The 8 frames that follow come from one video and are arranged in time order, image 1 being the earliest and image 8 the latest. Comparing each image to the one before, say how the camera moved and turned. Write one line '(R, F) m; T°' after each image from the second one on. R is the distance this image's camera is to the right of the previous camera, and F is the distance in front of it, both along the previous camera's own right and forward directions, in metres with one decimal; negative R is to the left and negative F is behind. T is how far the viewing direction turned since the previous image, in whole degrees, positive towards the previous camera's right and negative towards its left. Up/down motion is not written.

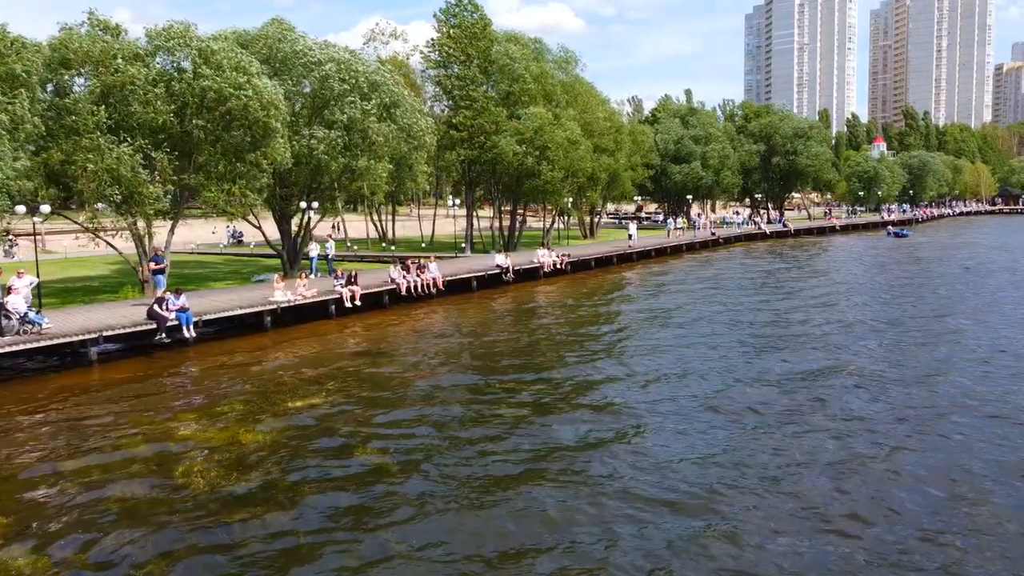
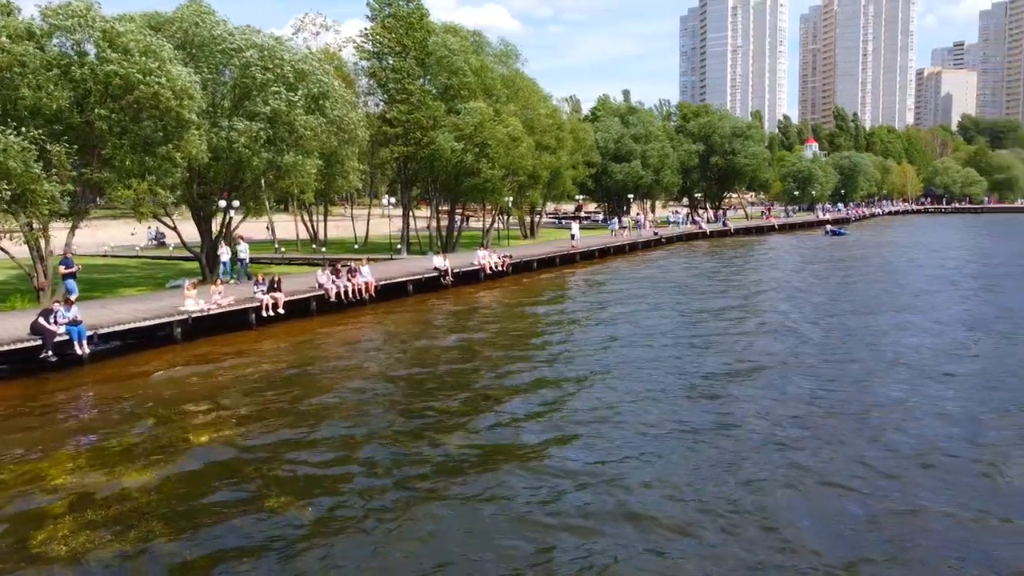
(0.0, +1.9) m; +4°
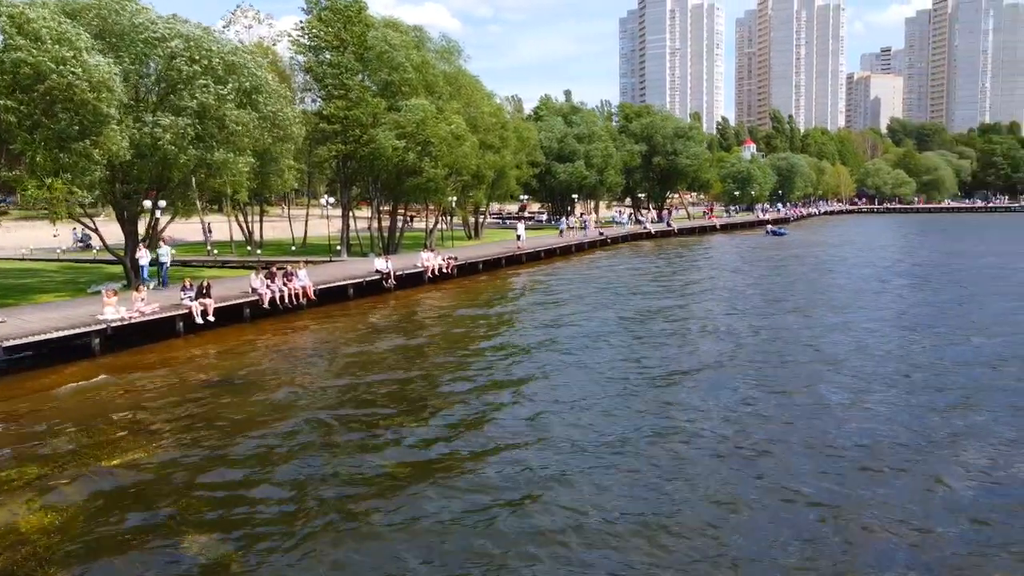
(-0.1, +1.1) m; +4°
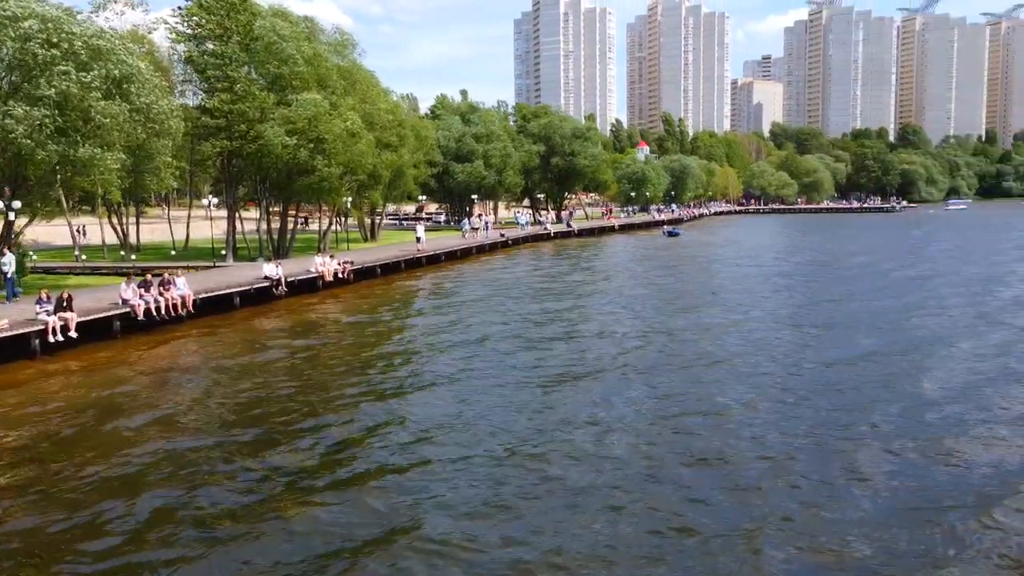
(-0.2, +1.4) m; +7°
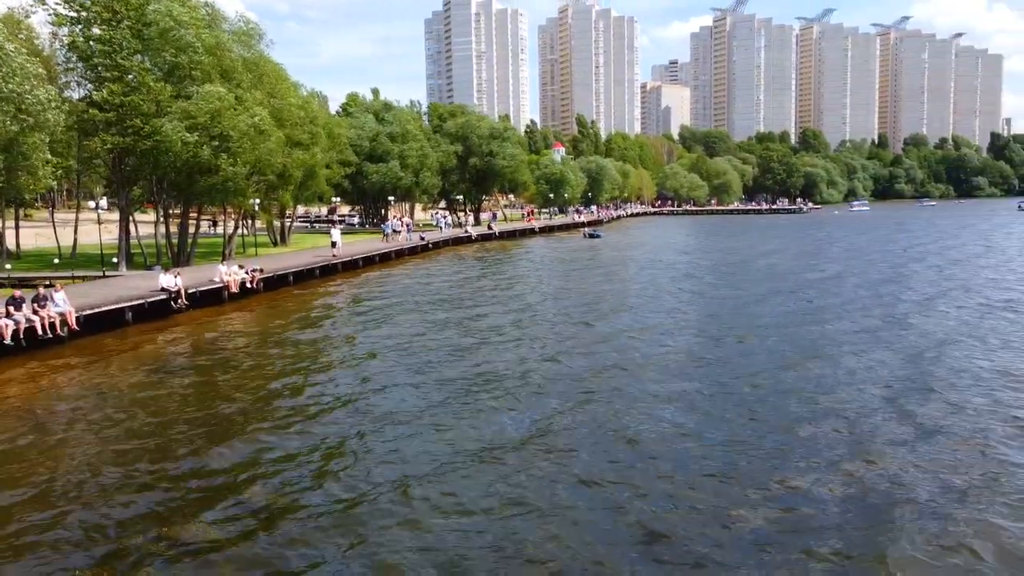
(-0.5, +2.2) m; +6°
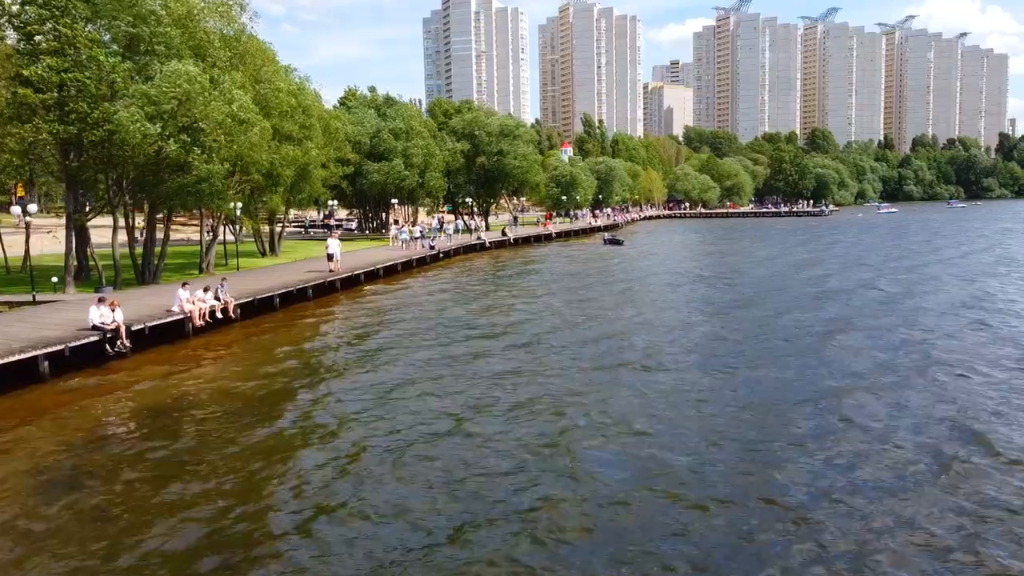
(-1.5, +6.9) m; 0°
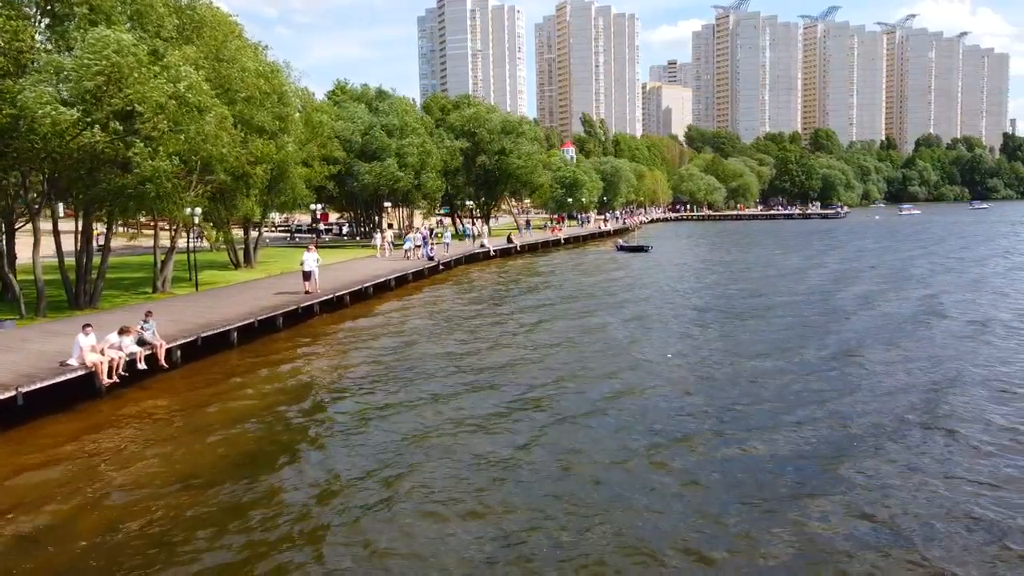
(-0.9, +6.5) m; 0°
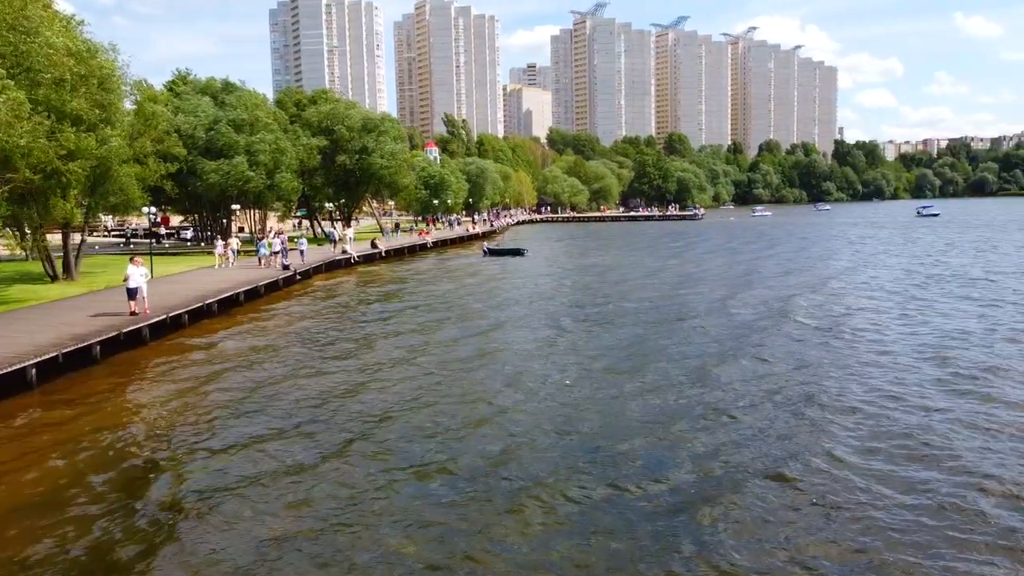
(-0.2, +3.2) m; +10°
